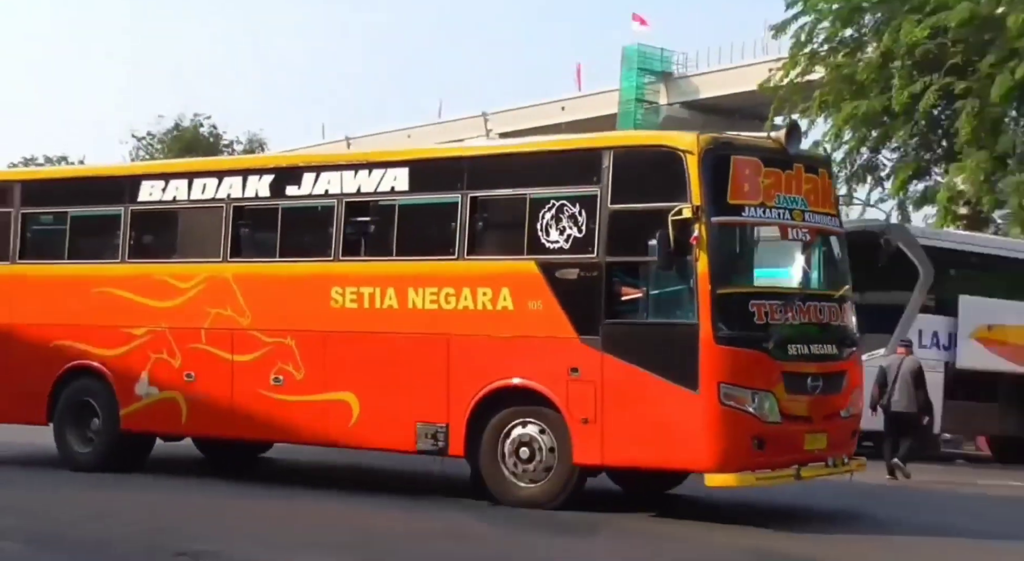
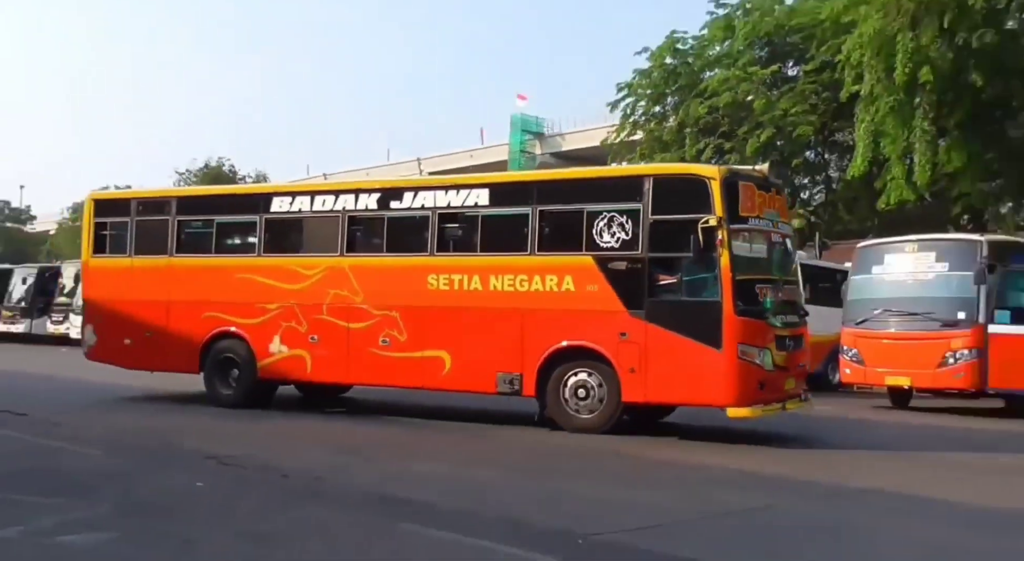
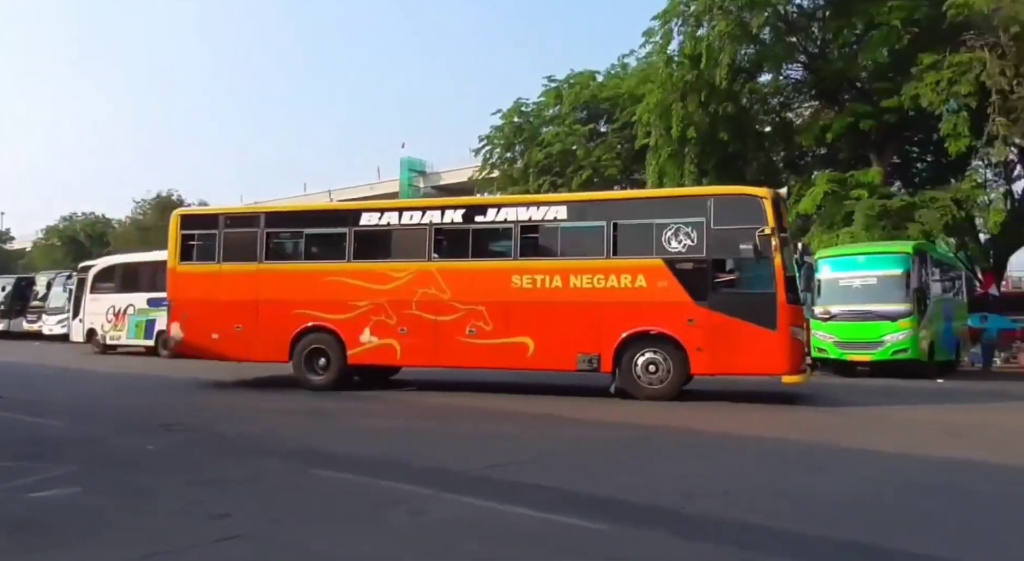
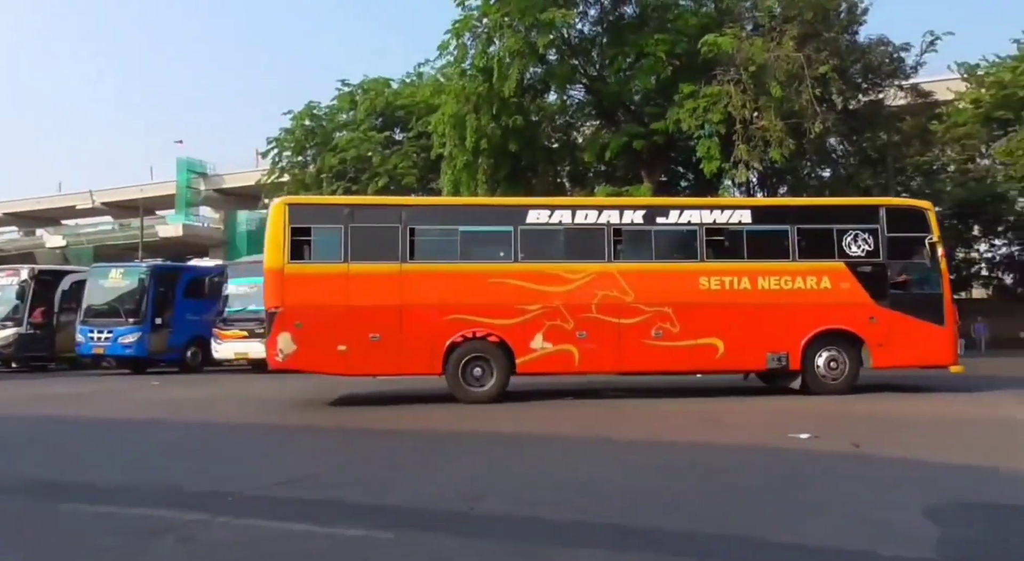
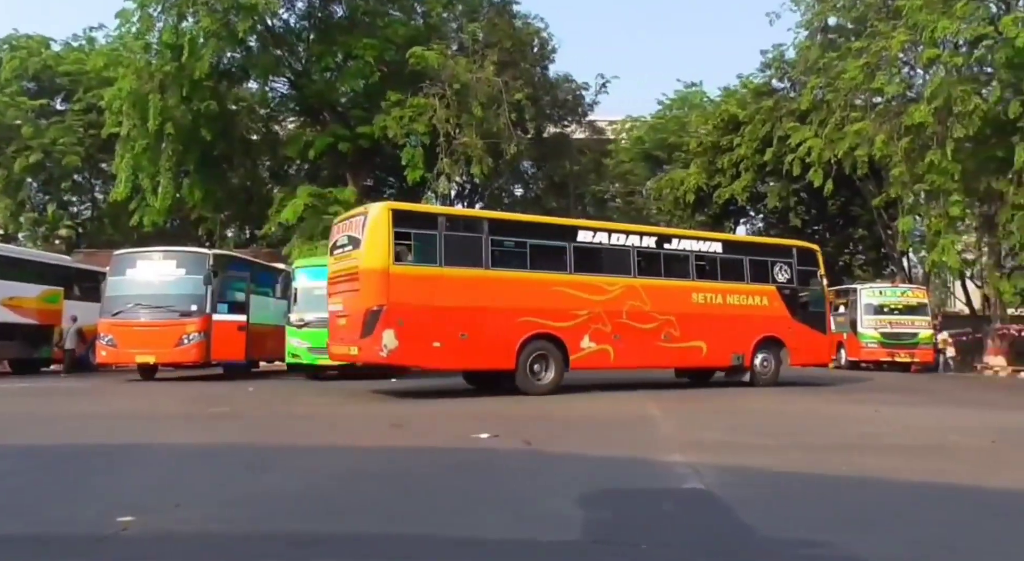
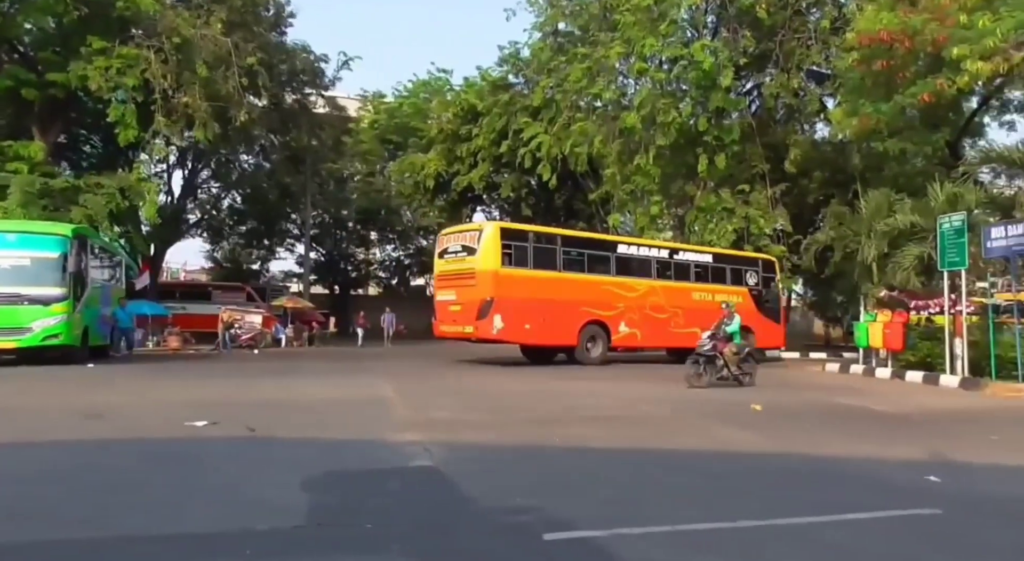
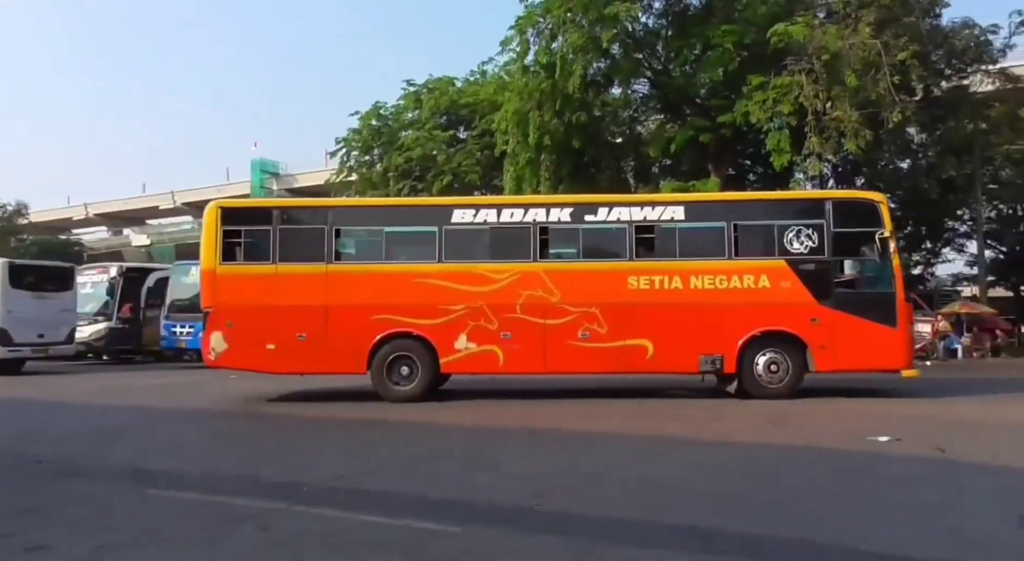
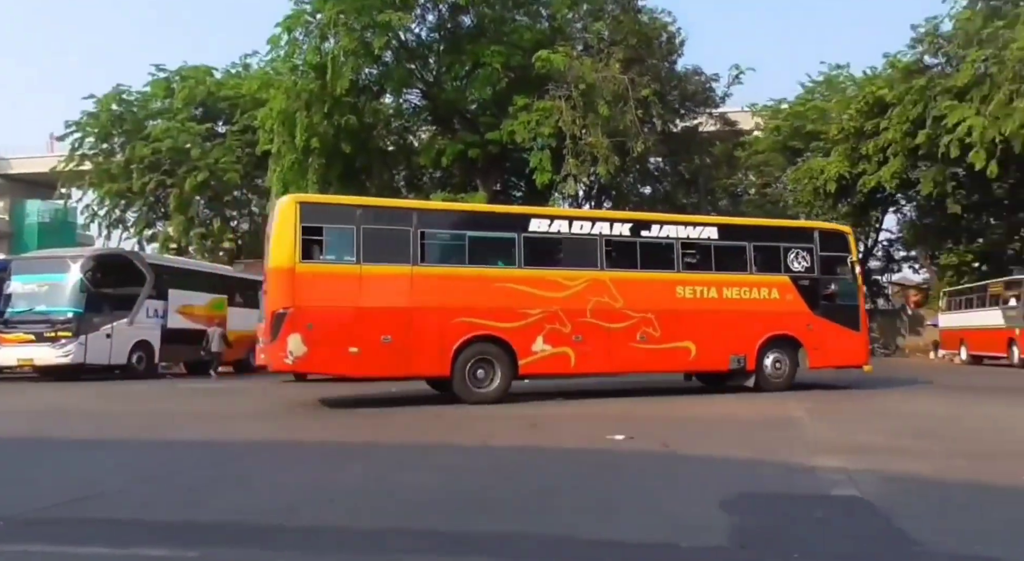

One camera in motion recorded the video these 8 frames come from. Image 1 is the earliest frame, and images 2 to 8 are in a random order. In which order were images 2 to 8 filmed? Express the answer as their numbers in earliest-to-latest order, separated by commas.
2, 3, 7, 4, 8, 5, 6
